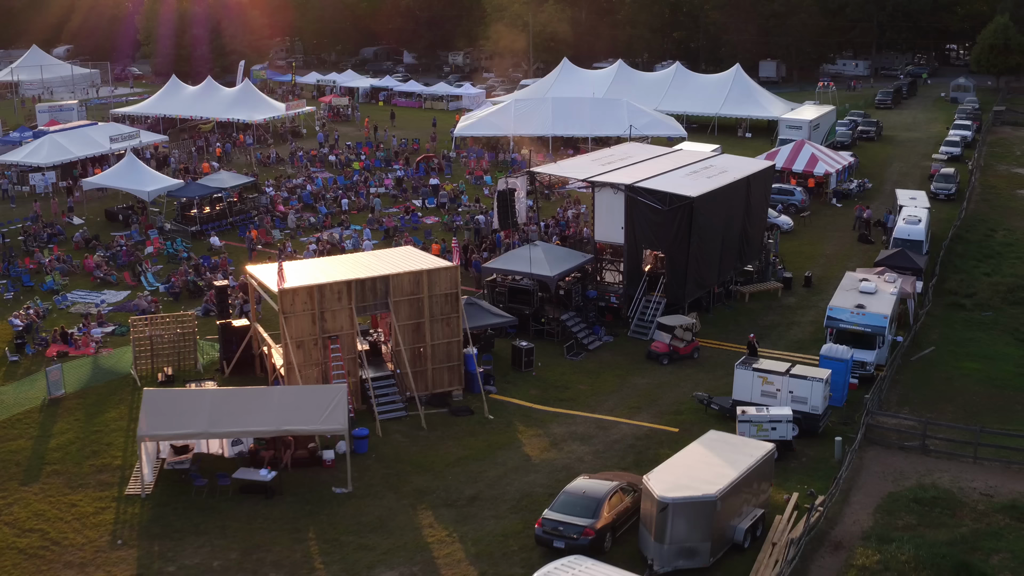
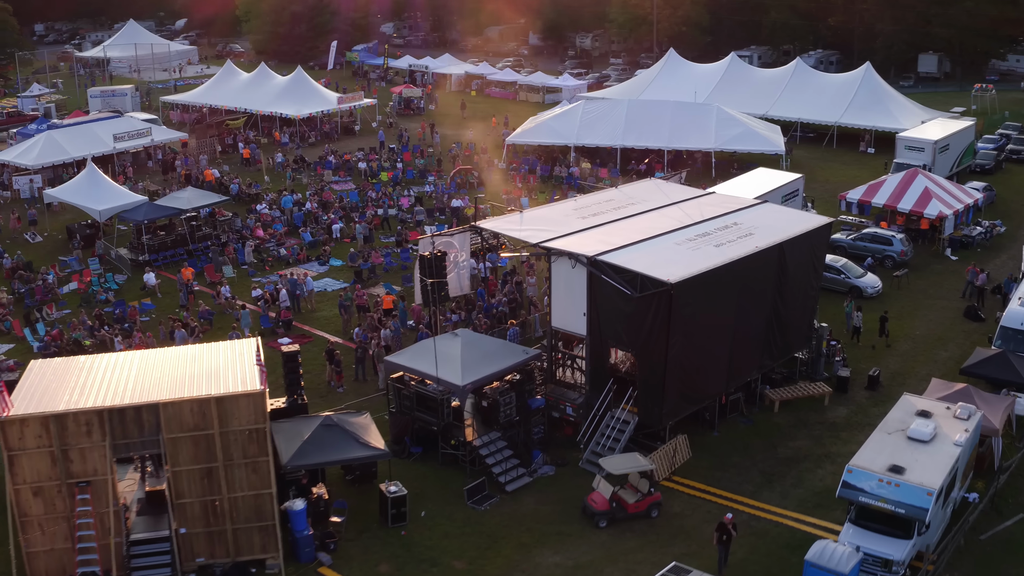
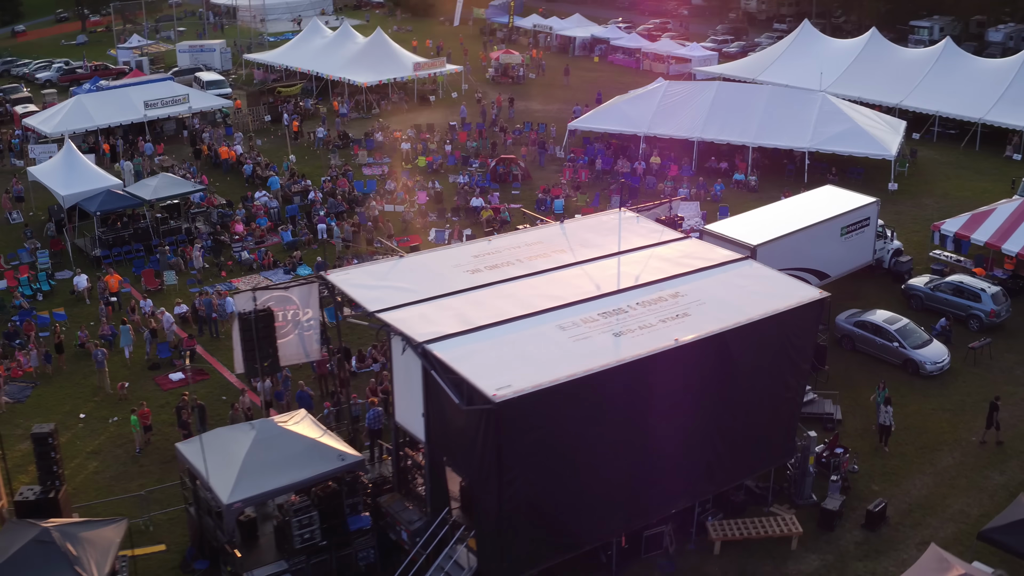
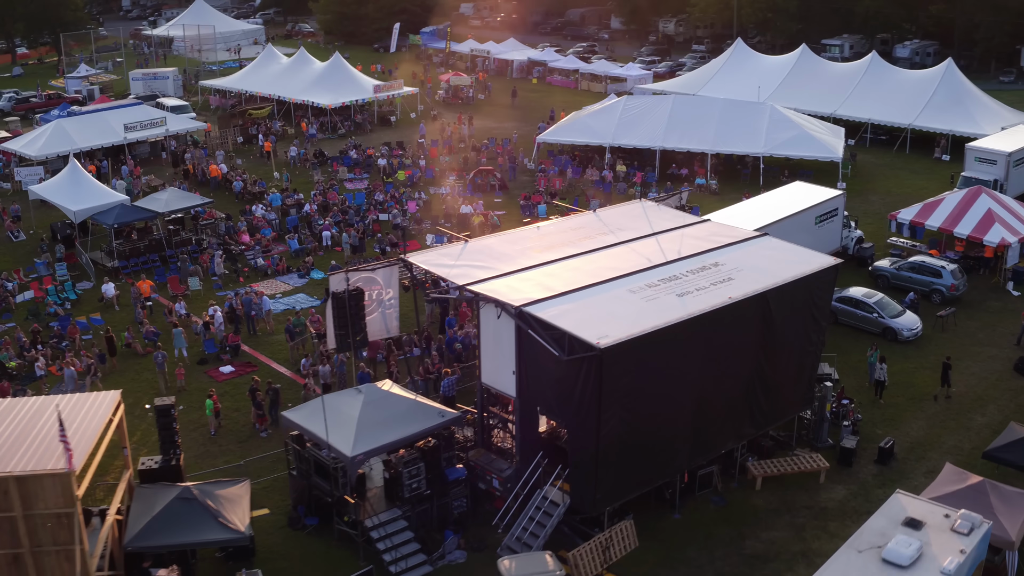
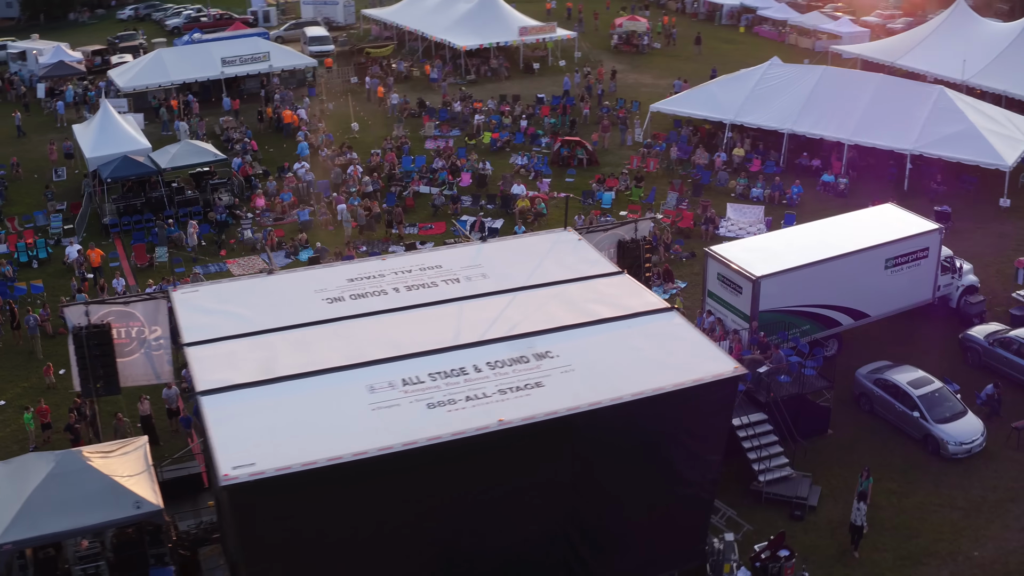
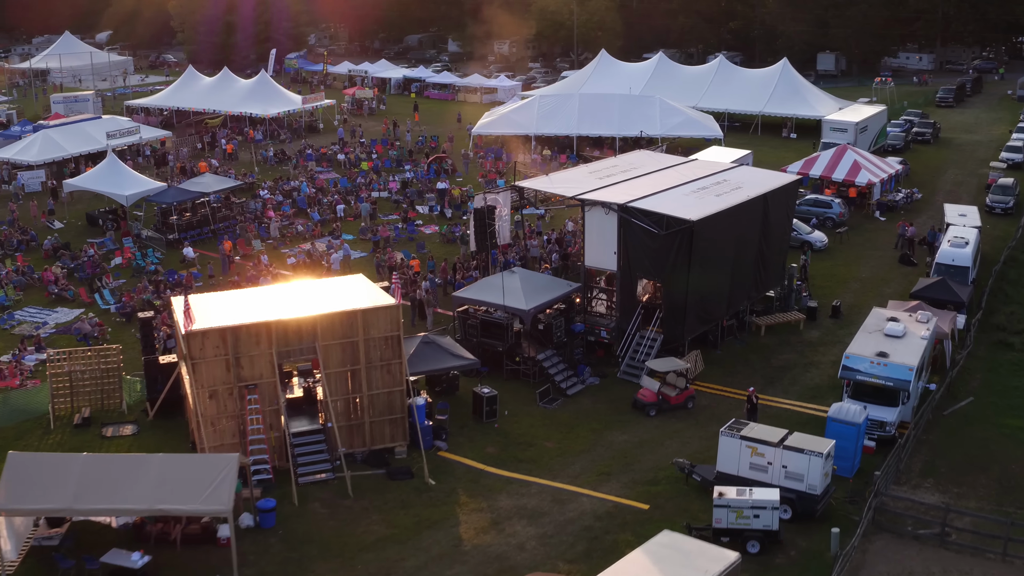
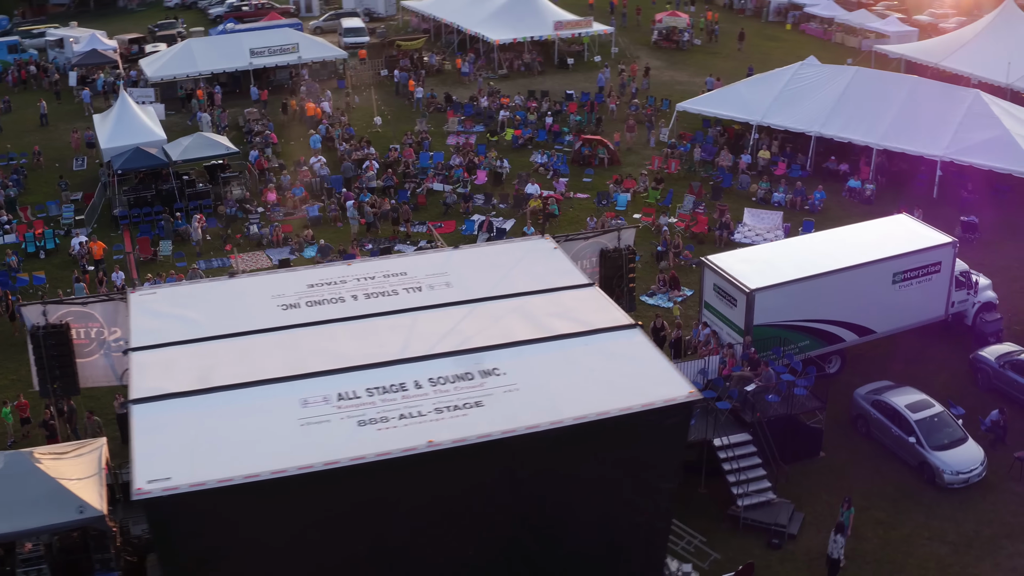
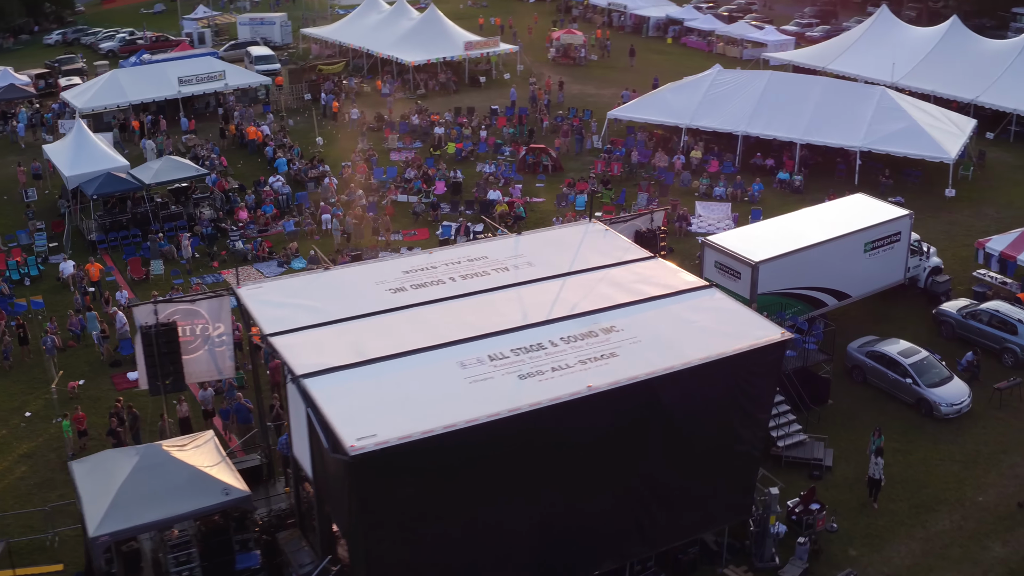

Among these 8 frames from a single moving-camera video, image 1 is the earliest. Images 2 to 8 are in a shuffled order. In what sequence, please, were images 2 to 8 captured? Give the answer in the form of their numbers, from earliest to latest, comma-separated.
6, 2, 4, 3, 8, 5, 7
